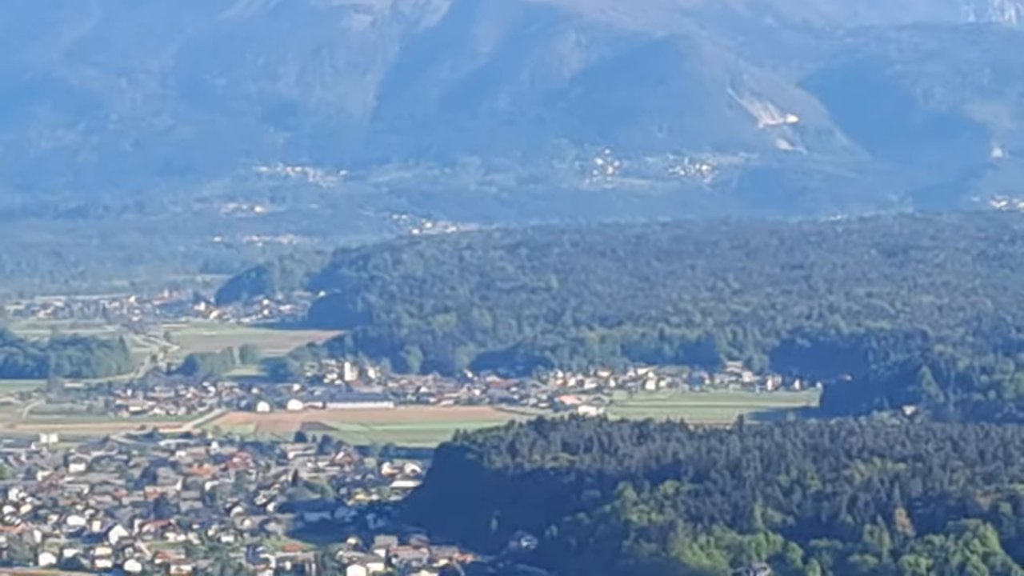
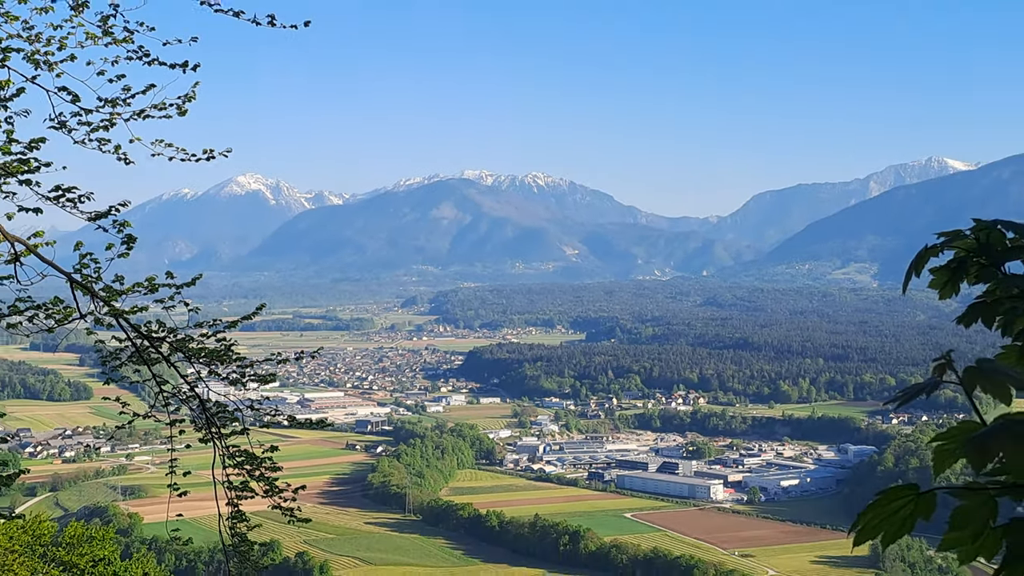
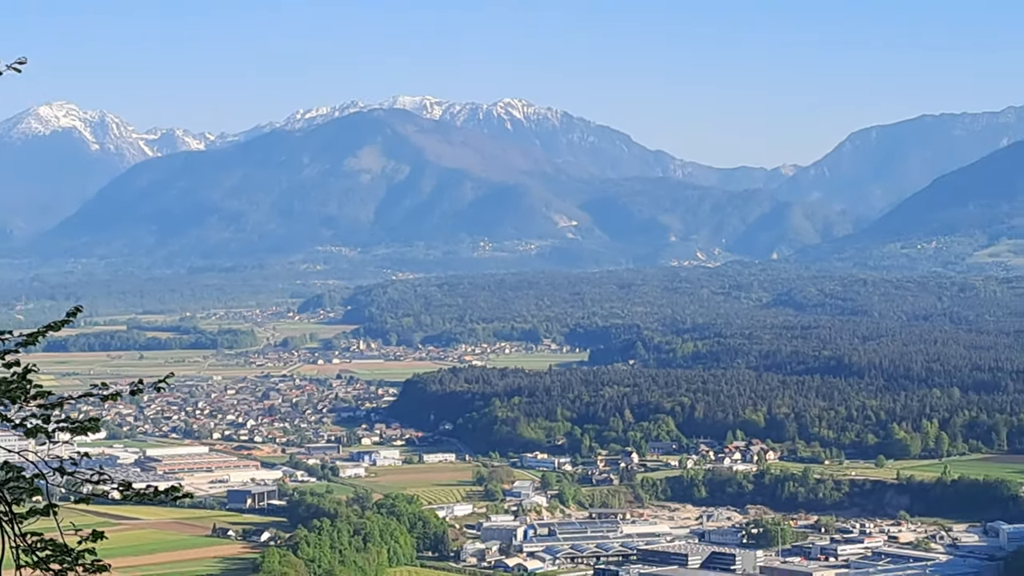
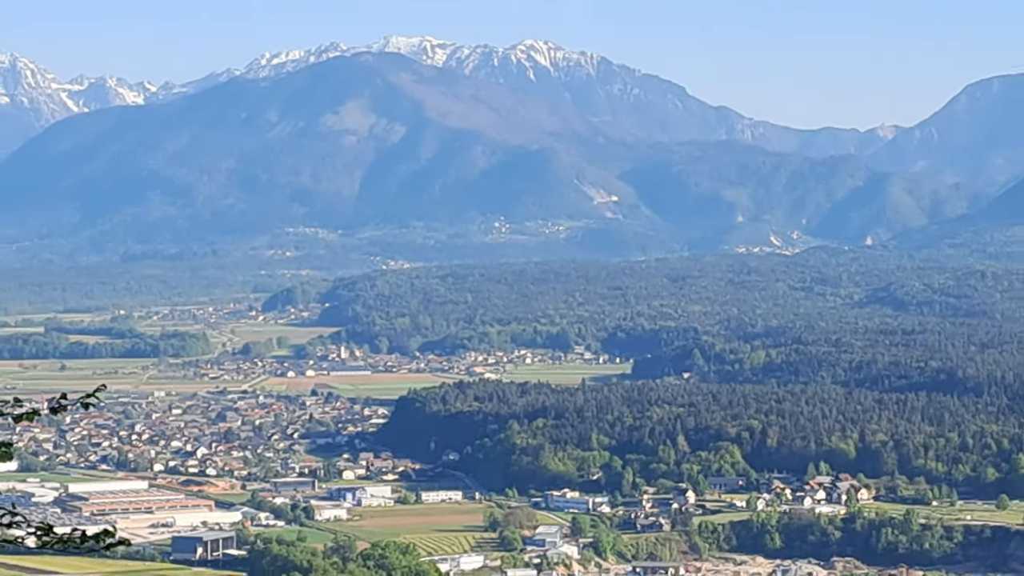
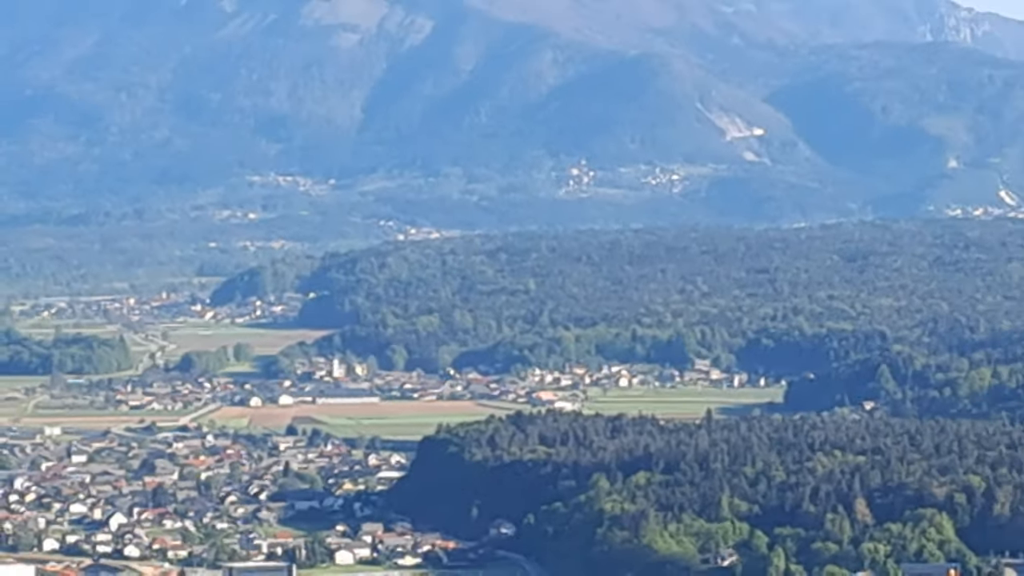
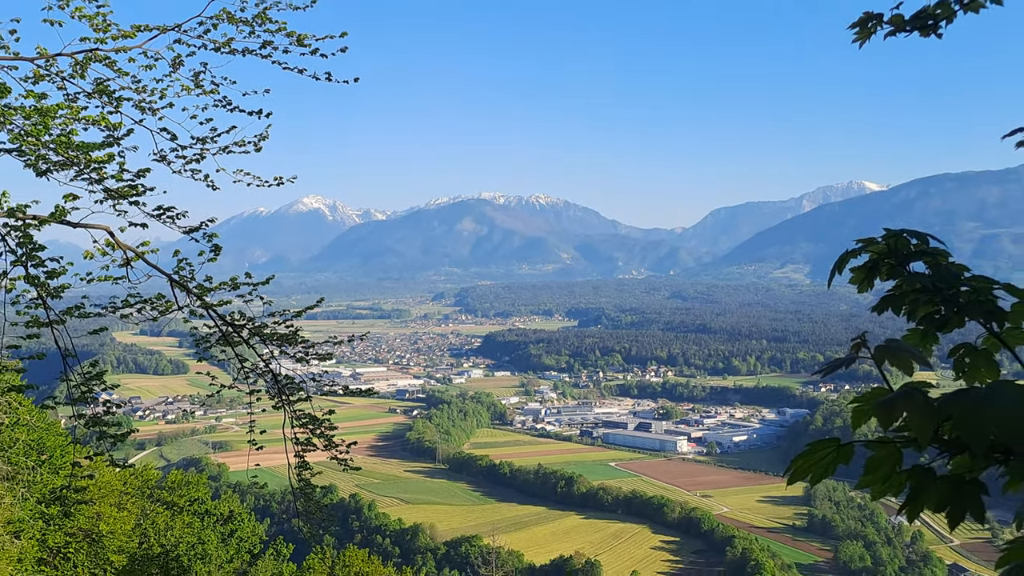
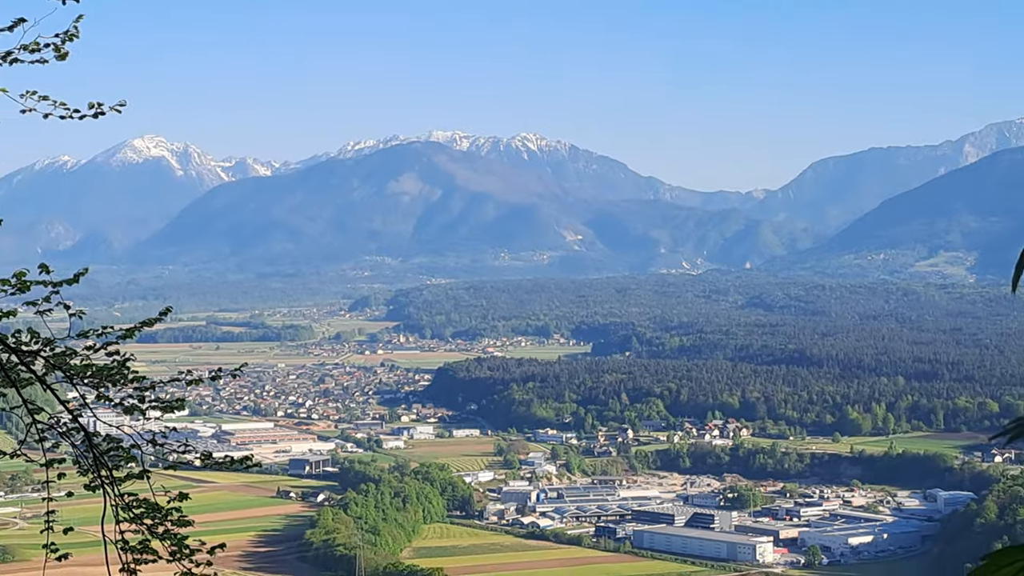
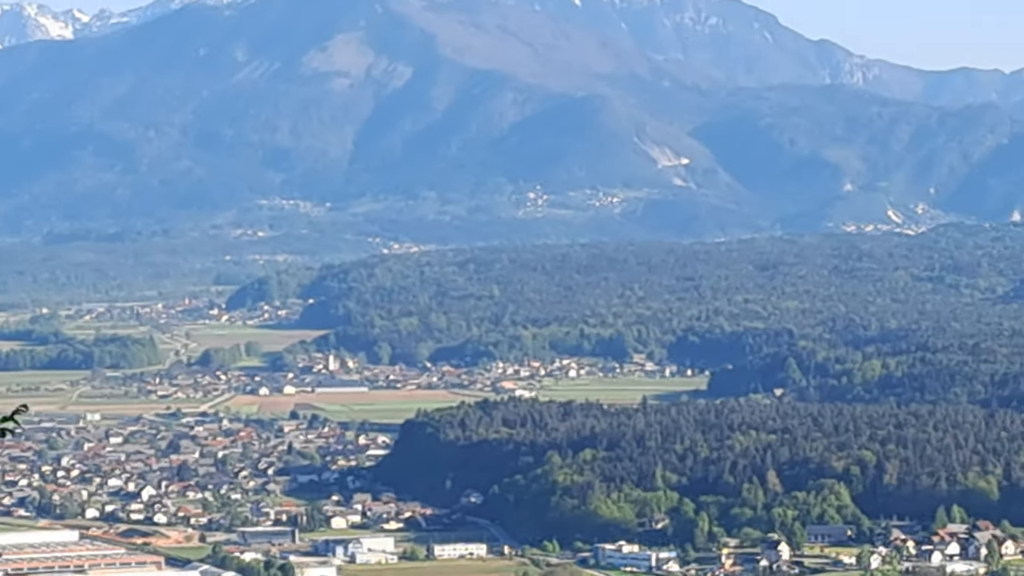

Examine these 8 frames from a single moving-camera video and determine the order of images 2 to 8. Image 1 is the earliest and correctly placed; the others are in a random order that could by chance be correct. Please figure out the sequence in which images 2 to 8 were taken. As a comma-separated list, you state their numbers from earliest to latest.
5, 8, 4, 3, 7, 2, 6
